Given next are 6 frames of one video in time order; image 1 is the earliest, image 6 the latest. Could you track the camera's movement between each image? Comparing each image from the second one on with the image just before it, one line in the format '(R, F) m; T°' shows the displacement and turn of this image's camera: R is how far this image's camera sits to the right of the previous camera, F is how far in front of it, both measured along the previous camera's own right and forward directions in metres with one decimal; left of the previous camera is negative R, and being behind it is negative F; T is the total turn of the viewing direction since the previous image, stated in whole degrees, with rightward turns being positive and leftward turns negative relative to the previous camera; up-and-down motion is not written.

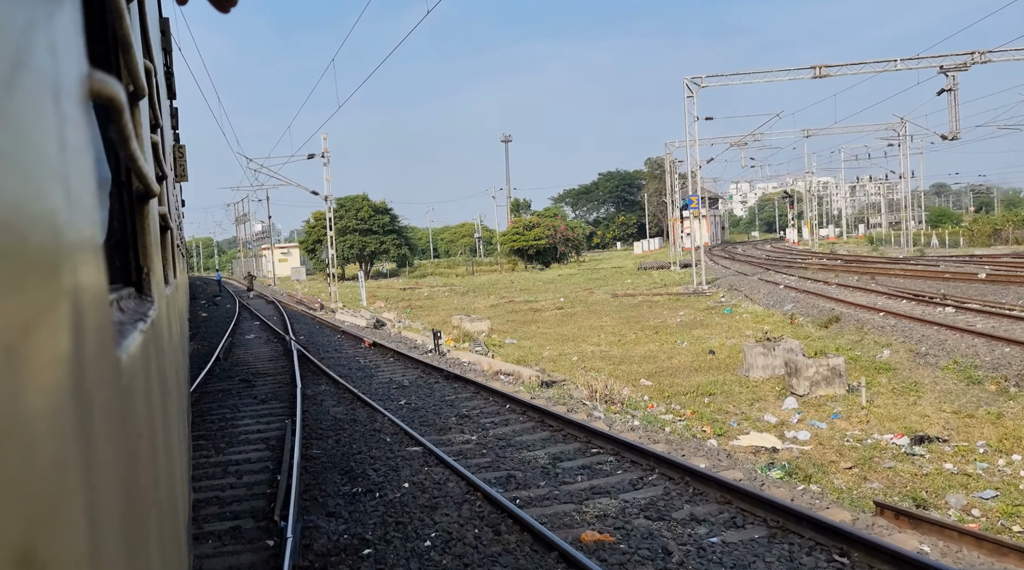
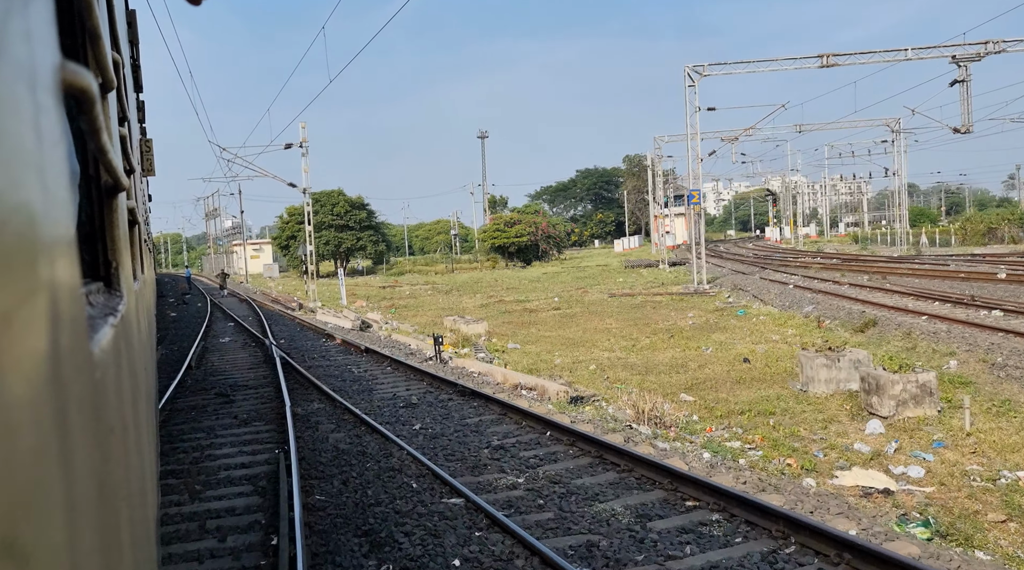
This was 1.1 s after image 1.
(-0.5, +1.5) m; +2°
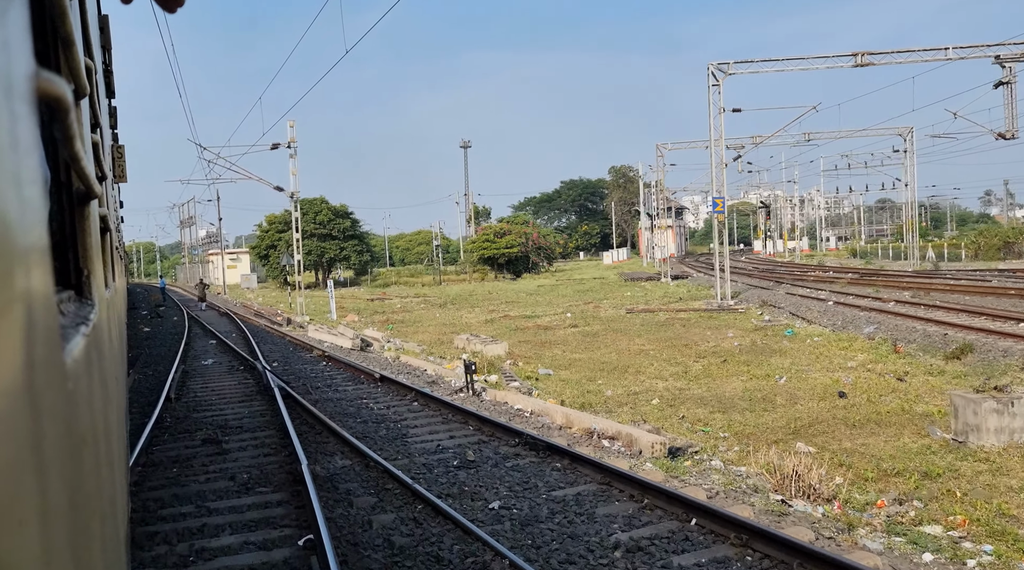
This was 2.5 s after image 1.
(-0.8, +2.0) m; +2°
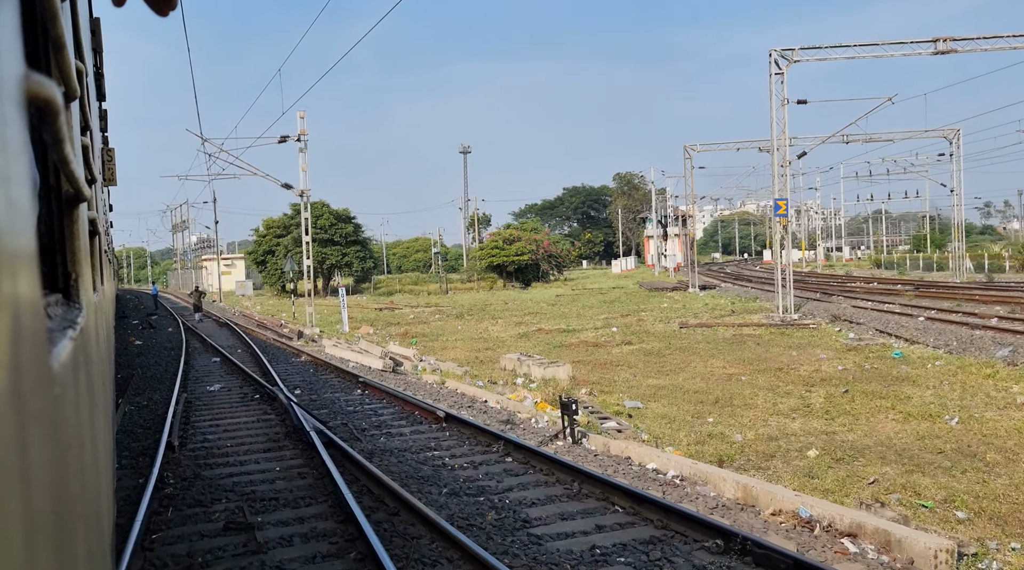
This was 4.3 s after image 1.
(-1.1, +2.5) m; +1°
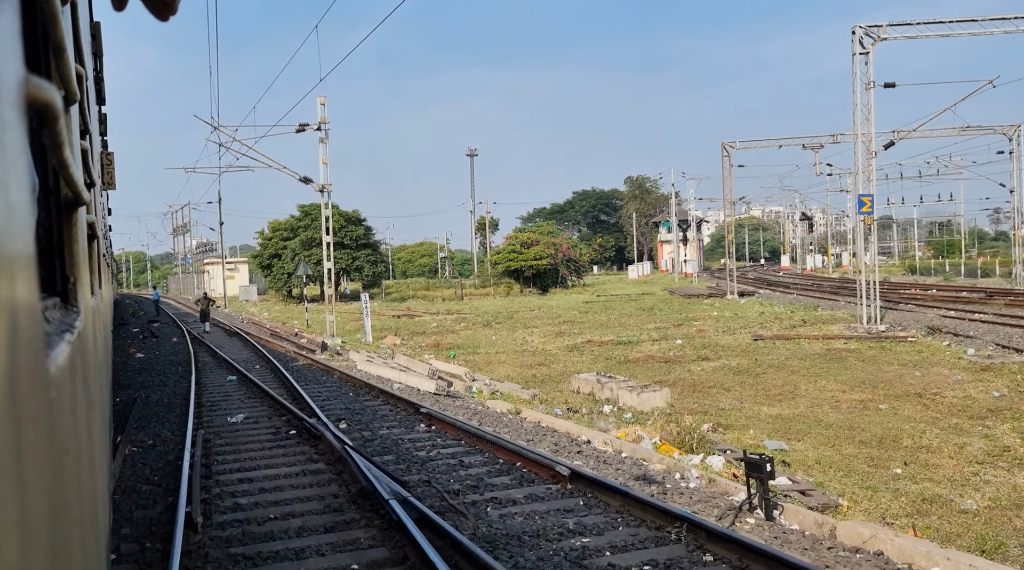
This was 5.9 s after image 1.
(-1.0, +2.3) m; 0°
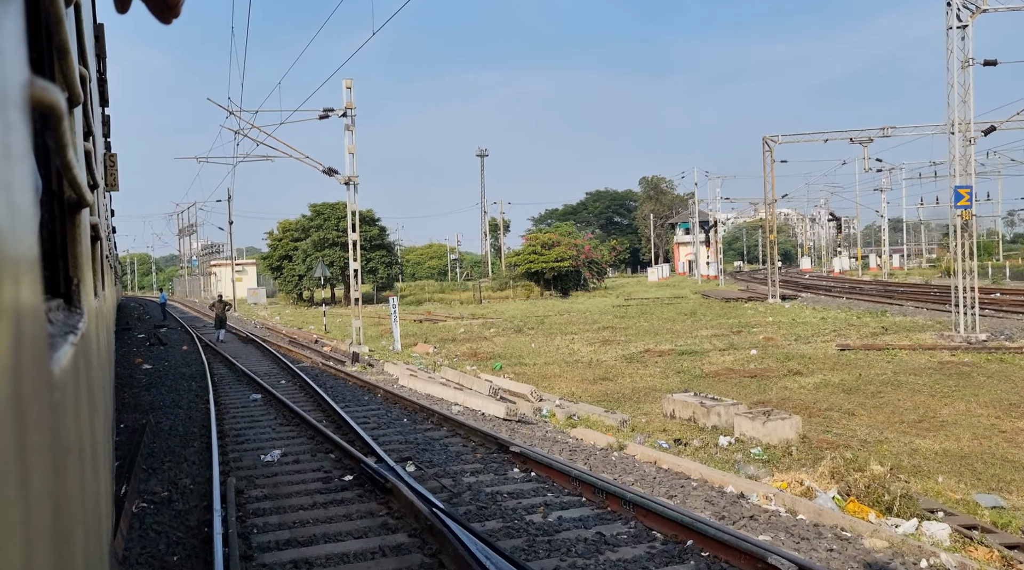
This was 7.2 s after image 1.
(-0.9, +2.0) m; 0°
